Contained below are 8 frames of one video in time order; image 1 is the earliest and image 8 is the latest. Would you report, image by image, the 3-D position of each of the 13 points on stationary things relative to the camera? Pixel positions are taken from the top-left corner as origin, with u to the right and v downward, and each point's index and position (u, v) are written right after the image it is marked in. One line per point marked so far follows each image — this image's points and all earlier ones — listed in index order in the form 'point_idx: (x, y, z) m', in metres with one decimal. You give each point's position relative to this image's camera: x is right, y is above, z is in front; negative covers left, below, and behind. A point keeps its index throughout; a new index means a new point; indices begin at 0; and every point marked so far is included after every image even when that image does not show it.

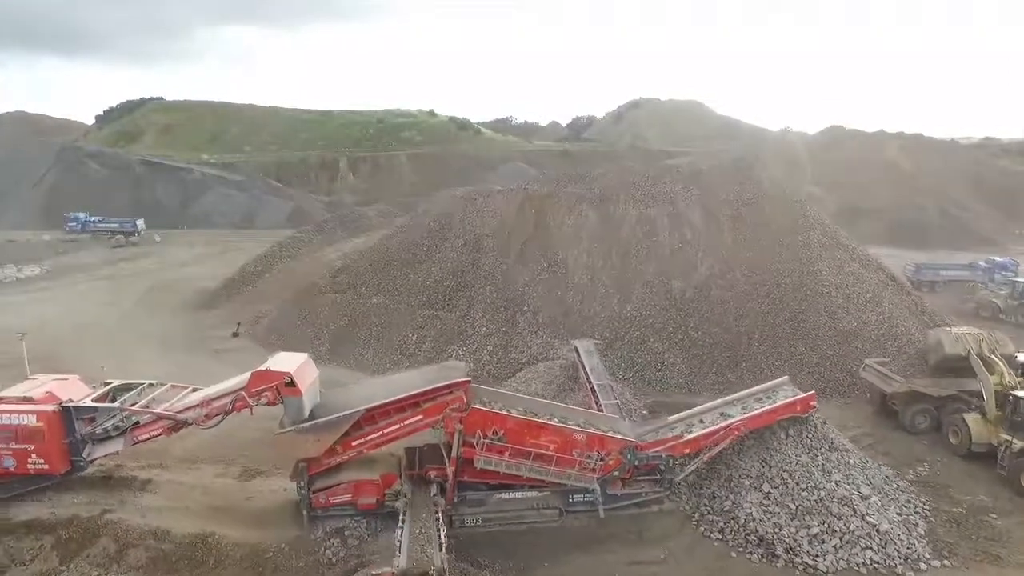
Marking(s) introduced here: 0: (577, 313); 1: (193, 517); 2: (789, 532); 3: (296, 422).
0: (+1.9, -0.6, +18.9) m
1: (-5.4, -3.8, +10.5) m
2: (+4.7, -4.2, +10.5) m
3: (-3.3, -2.3, +10.1) m
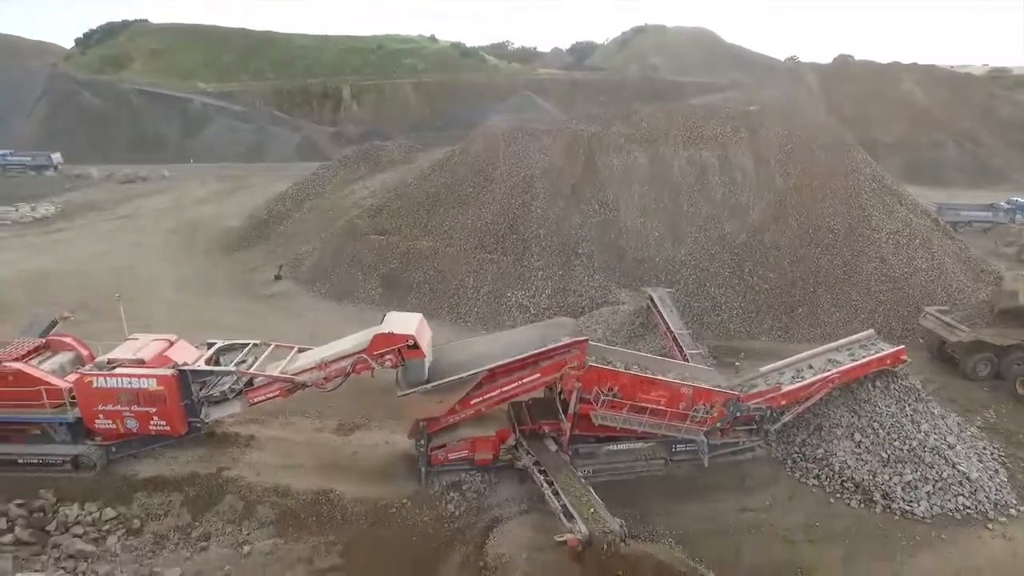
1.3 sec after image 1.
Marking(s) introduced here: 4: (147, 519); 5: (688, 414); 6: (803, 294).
0: (+3.6, +1.1, +18.8) m
1: (-3.5, -3.1, +10.6) m
2: (+6.6, -3.4, +11.0) m
3: (-1.4, -1.6, +10.2) m
4: (-5.7, -3.6, +9.6) m
5: (+2.9, -2.2, +10.8) m
6: (+7.9, -0.2, +17.1) m
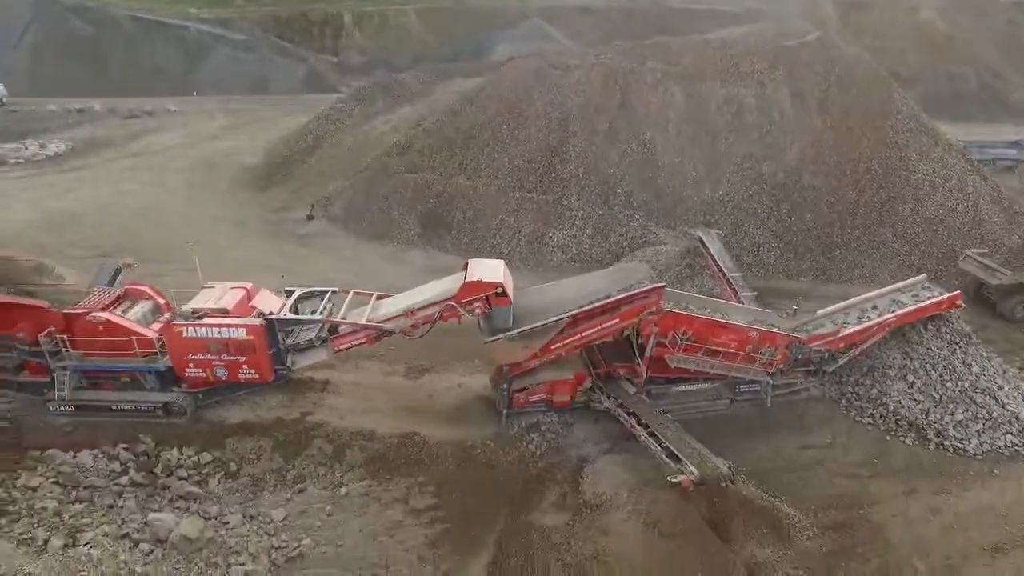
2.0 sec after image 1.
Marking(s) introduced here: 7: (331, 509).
0: (+4.7, +2.8, +18.8) m
1: (-2.2, -2.2, +11.0) m
2: (+8.0, -2.4, +11.6) m
3: (0.0, -0.7, +10.4) m
4: (-4.4, -2.8, +10.0) m
5: (+4.2, -1.2, +11.1) m
6: (+9.1, +1.4, +17.3) m
7: (-2.7, -3.4, +9.5) m
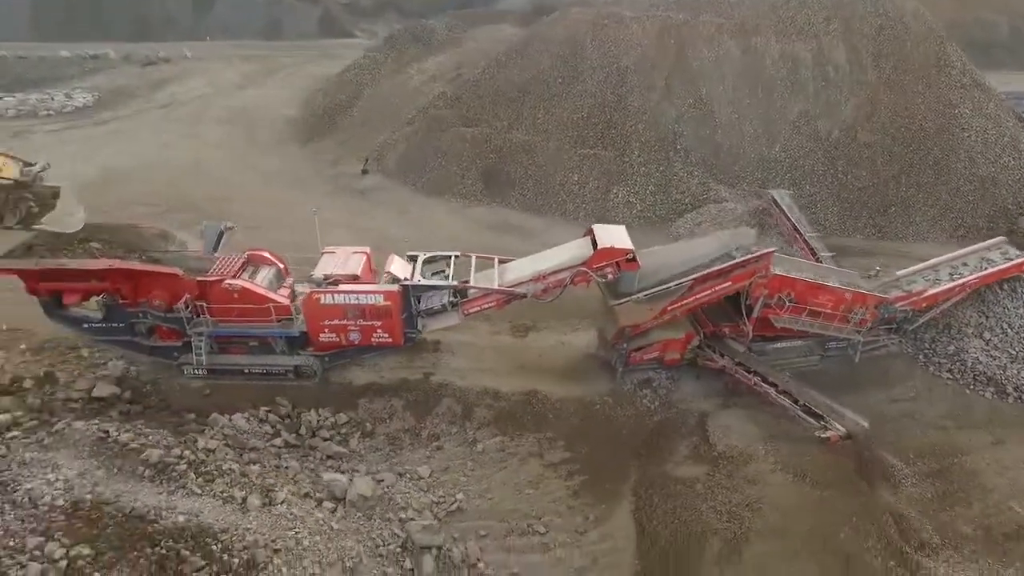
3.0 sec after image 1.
0: (+6.6, +4.2, +18.9) m
1: (-0.1, -1.6, +11.5) m
2: (+10.0, -1.7, +12.3) m
3: (+2.0, -0.1, +10.8) m
4: (-2.3, -2.3, +10.4) m
5: (+6.3, -0.5, +11.7) m
6: (+11.0, +2.7, +17.7) m
7: (-0.6, -2.9, +10.0) m
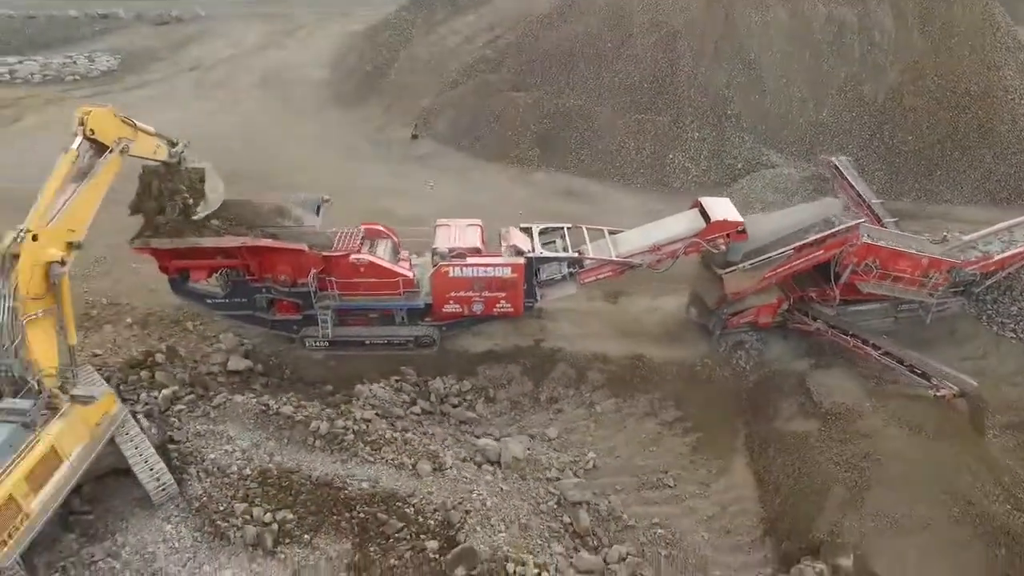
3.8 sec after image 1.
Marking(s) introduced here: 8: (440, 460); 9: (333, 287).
0: (+8.3, +5.4, +19.3) m
1: (+1.9, -1.0, +12.0) m
2: (+12.0, -0.9, +13.2) m
3: (+4.0, +0.4, +11.3) m
4: (-0.3, -1.8, +11.0) m
5: (+8.3, +0.2, +12.4) m
6: (+12.8, +3.9, +18.3) m
7: (+1.4, -2.4, +10.7) m
8: (-1.0, -2.4, +8.7) m
9: (-3.1, 0.0, +10.8) m
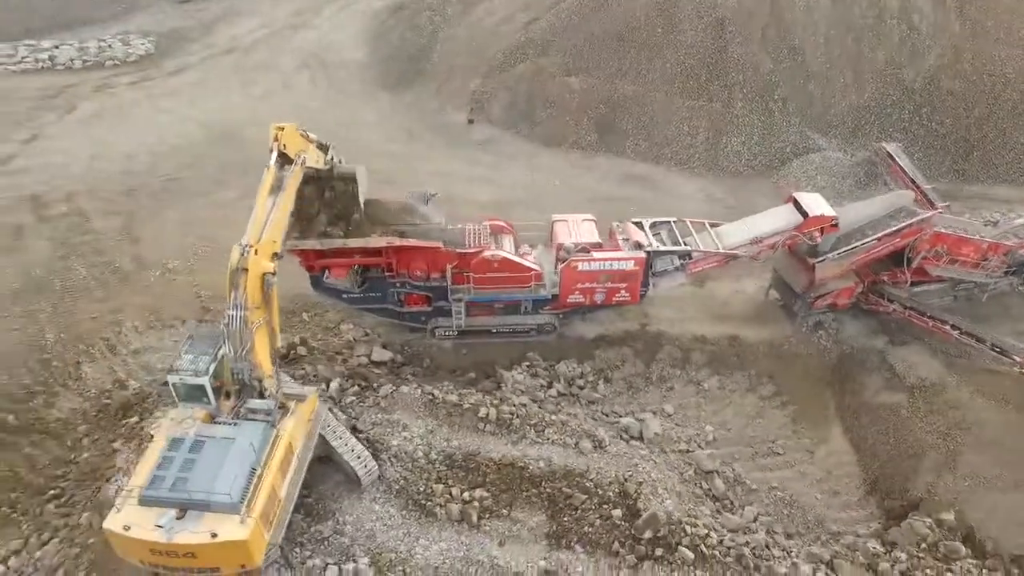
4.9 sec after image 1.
0: (+10.1, +6.2, +20.2) m
1: (+4.1, -0.7, +13.2) m
2: (+14.1, -0.4, +14.6) m
3: (+6.2, +0.7, +12.4) m
4: (+2.0, -1.6, +12.1) m
5: (+10.4, +0.6, +13.6) m
6: (+14.7, +4.7, +19.5) m
7: (+3.7, -2.2, +11.9) m
8: (+1.4, -2.4, +9.8) m
9: (-0.9, +0.1, +11.7) m
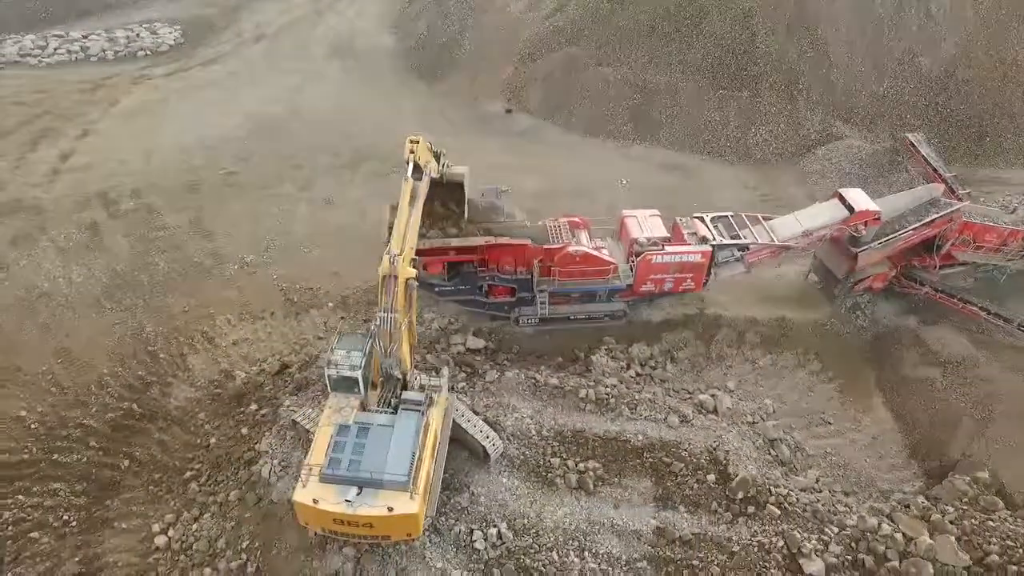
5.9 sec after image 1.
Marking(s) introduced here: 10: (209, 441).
0: (+11.4, +6.9, +21.4) m
1: (+5.7, -0.4, +14.5) m
2: (+15.7, +0.2, +16.2) m
3: (+7.8, +1.0, +13.7) m
4: (+3.6, -1.4, +13.4) m
5: (+12.0, +1.0, +15.0) m
6: (+16.0, +5.5, +20.8) m
7: (+5.3, -1.9, +13.3) m
8: (+3.1, -2.3, +11.1) m
9: (+0.8, +0.3, +12.8) m
10: (-5.9, -3.0, +12.0) m
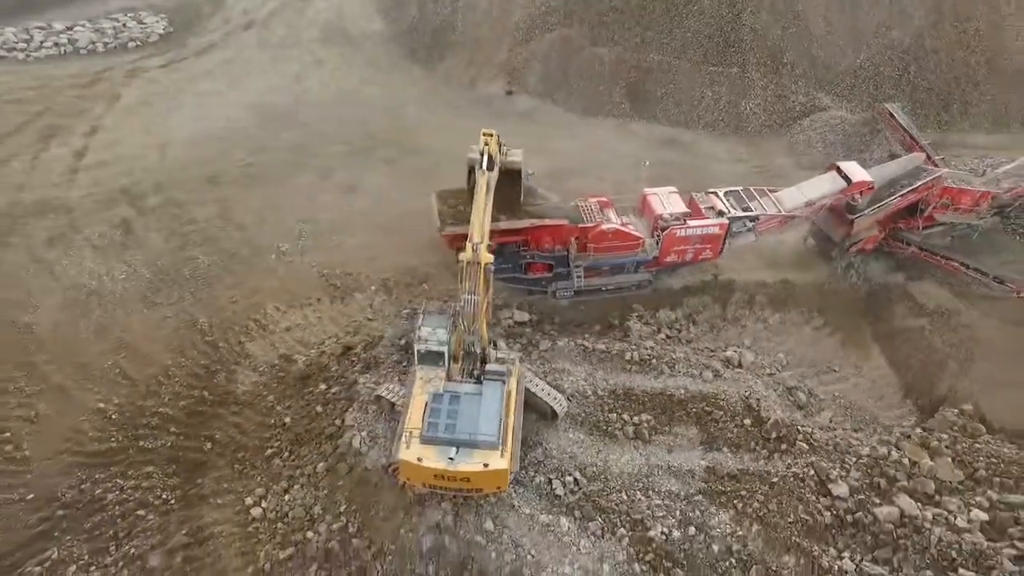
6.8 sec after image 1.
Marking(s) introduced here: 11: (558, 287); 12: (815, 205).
0: (+11.5, +8.4, +22.9) m
1: (+6.5, +0.5, +16.0) m
2: (+16.3, +1.7, +18.2) m
3: (+8.6, +2.0, +15.4) m
4: (+4.5, -0.6, +14.9) m
5: (+12.7, +2.2, +16.9) m
6: (+16.2, +7.2, +22.6) m
7: (+6.3, -1.1, +14.9) m
8: (+4.2, -1.7, +12.6) m
9: (+1.6, +0.8, +14.1) m
10: (-4.8, -2.8, +13.0) m
11: (+1.1, 0.0, +14.5) m
12: (+7.2, +2.0, +14.8) m
